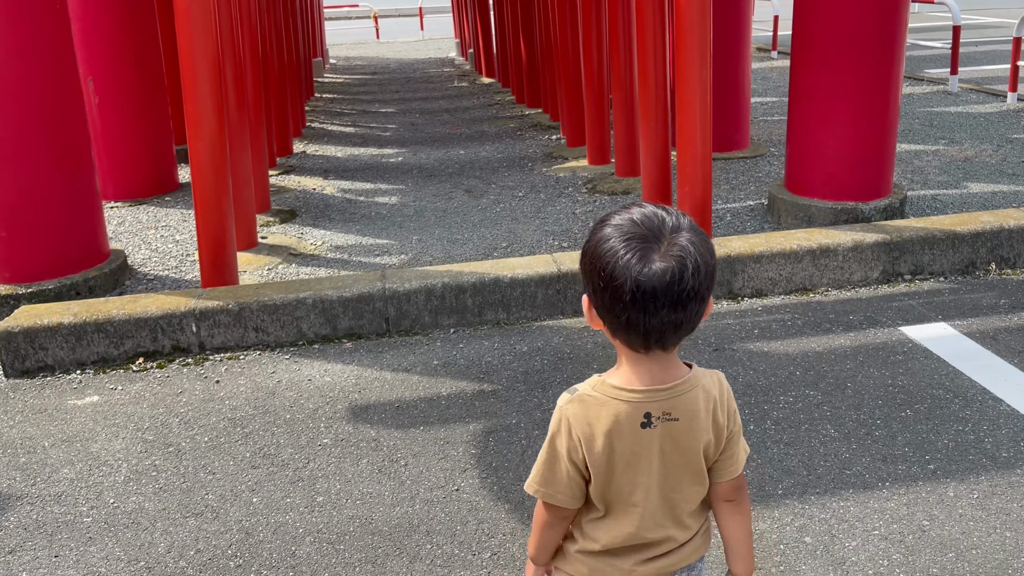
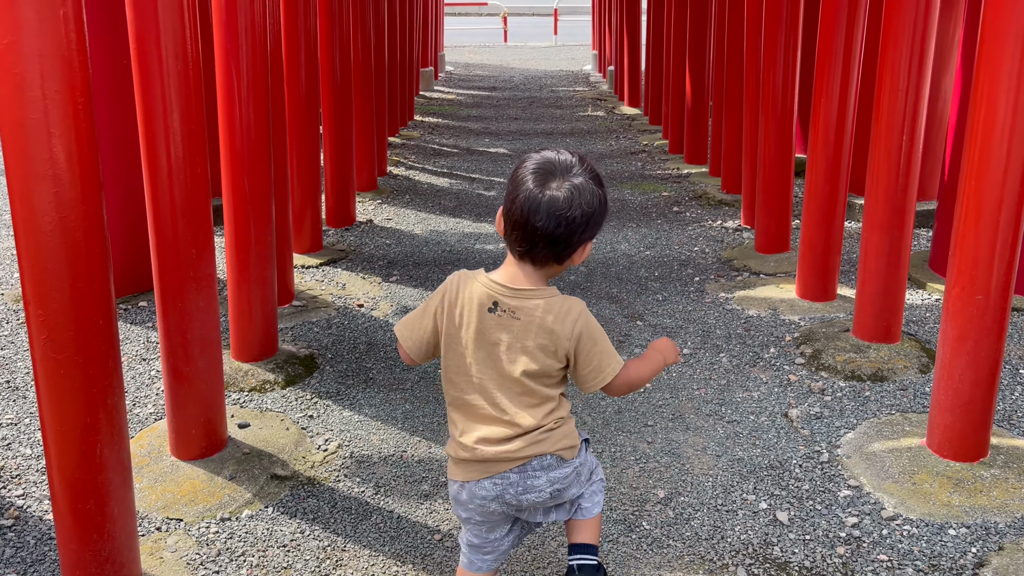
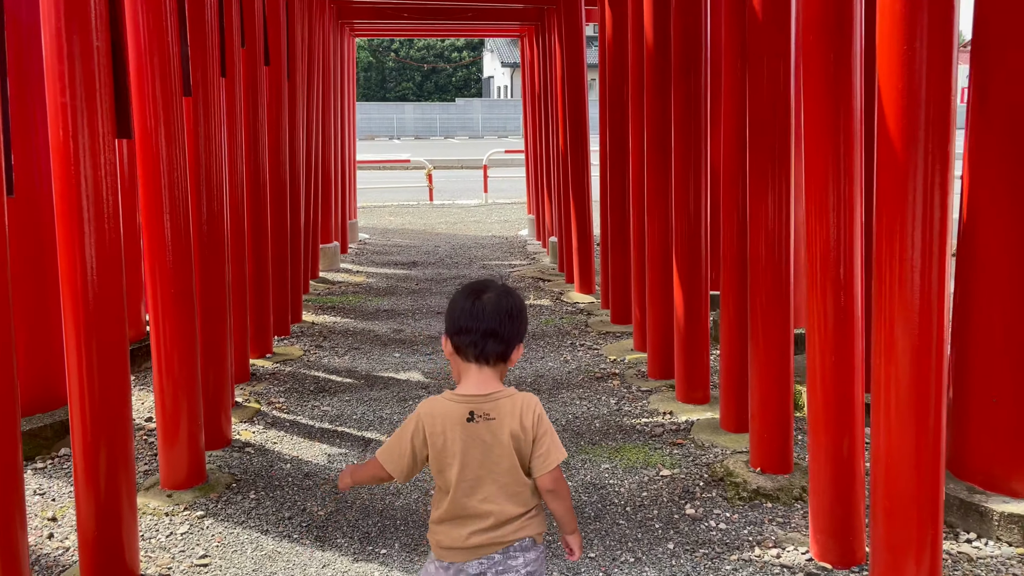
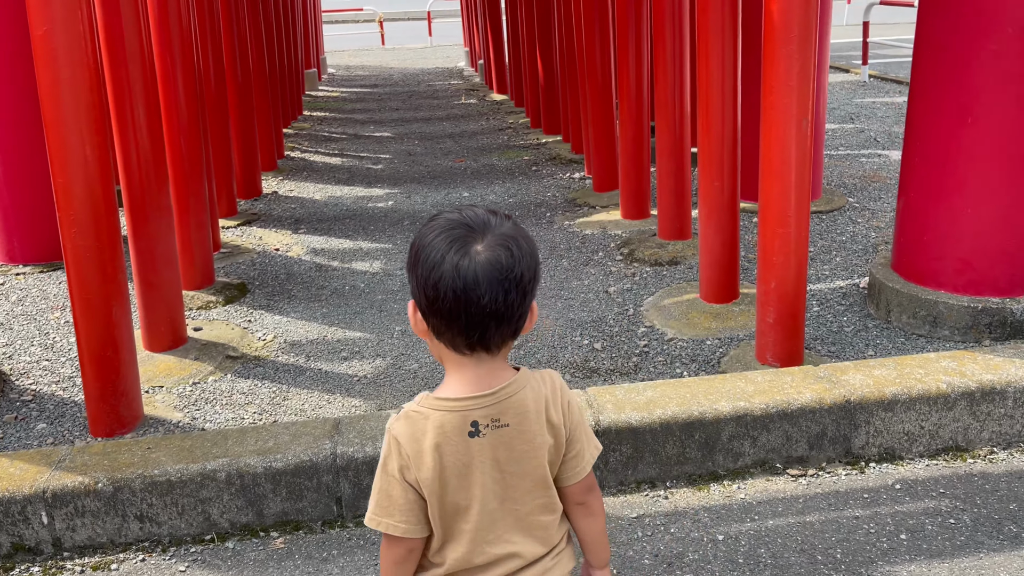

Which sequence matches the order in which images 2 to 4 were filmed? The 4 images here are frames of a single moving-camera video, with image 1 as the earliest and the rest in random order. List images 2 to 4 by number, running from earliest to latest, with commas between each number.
4, 2, 3
